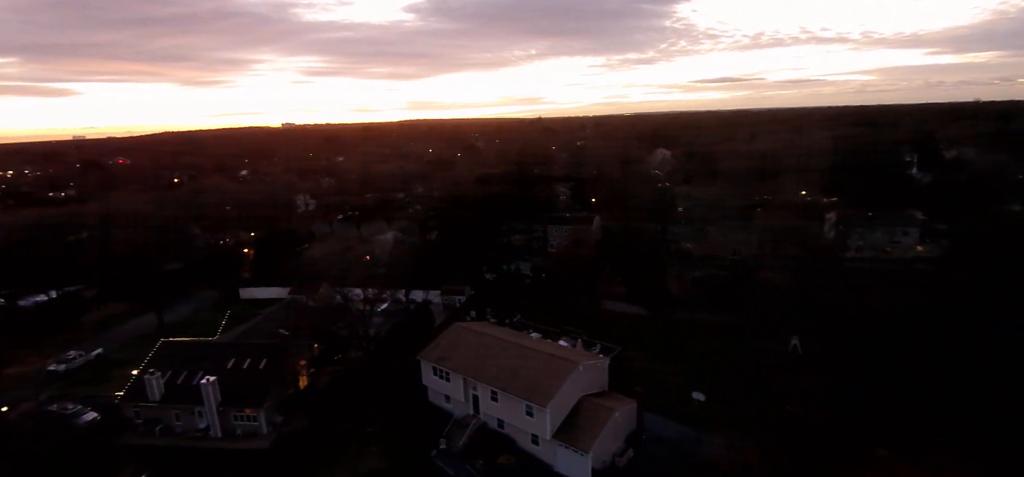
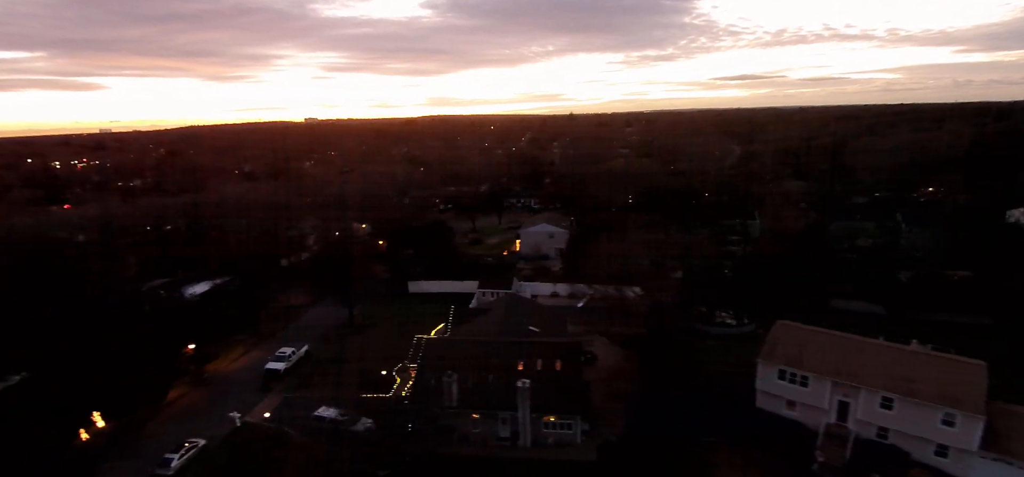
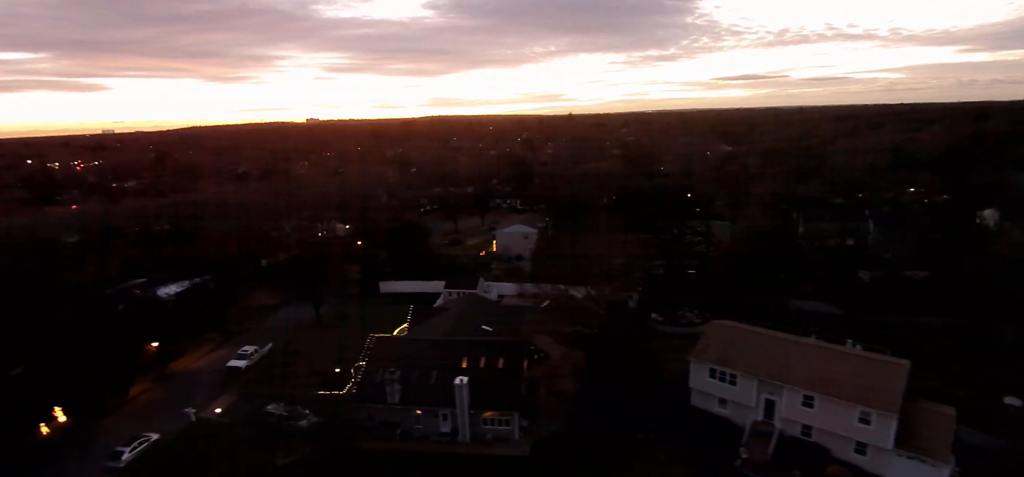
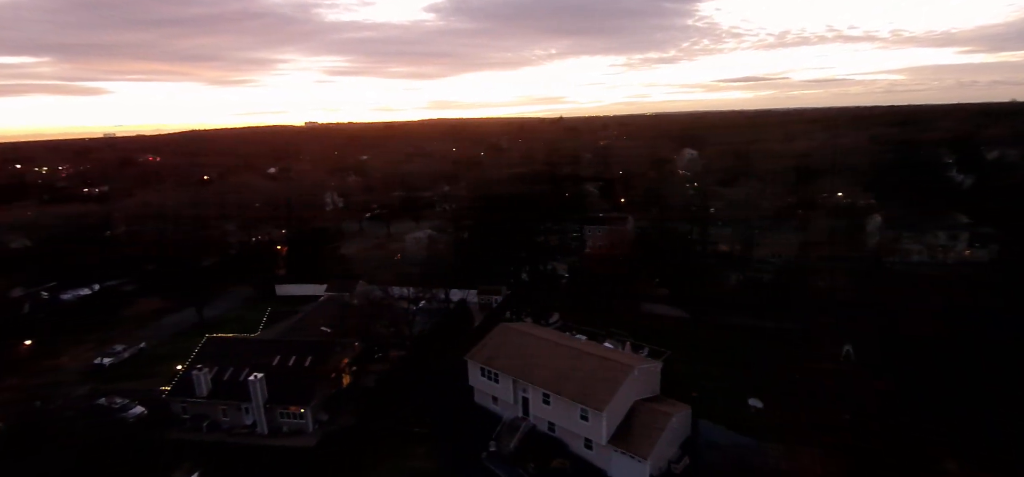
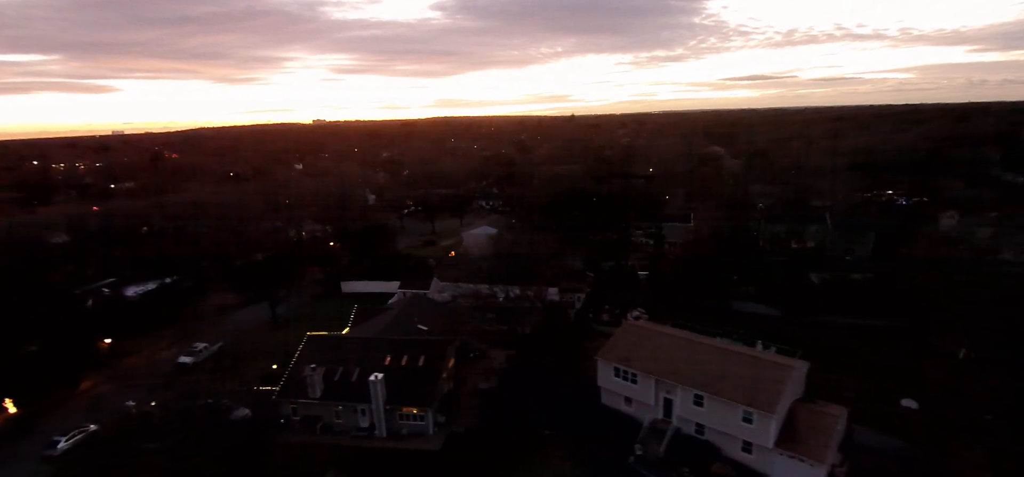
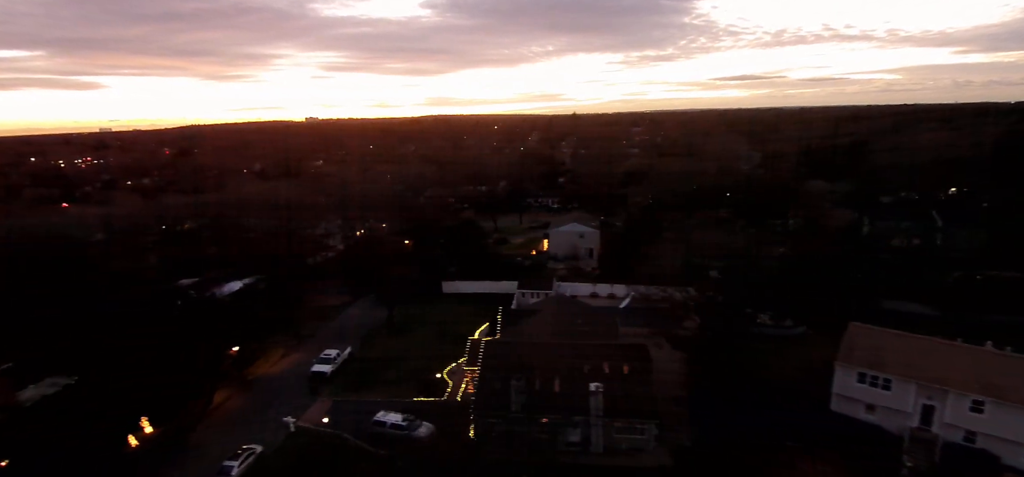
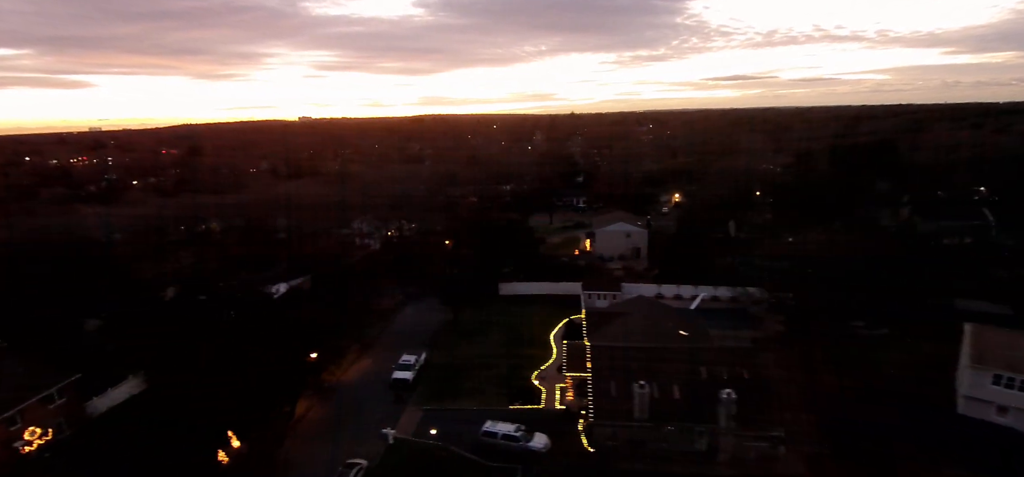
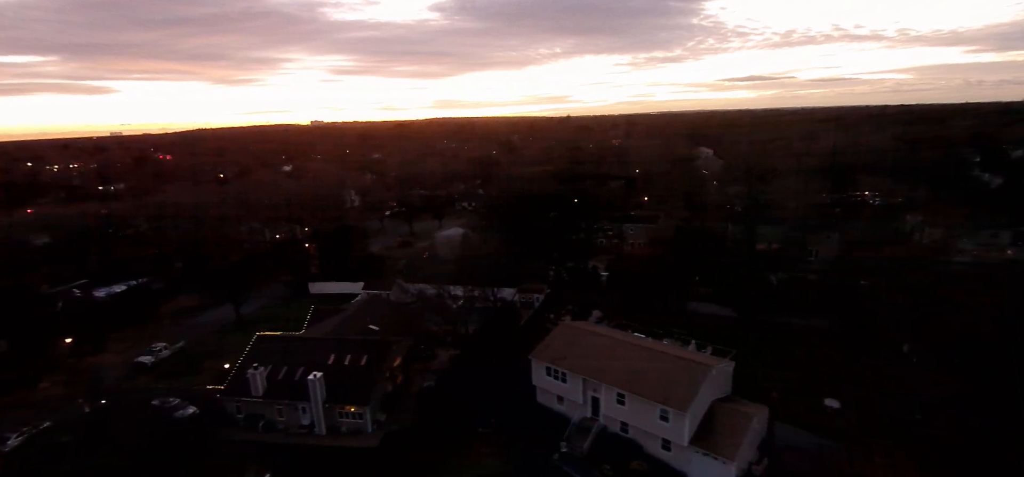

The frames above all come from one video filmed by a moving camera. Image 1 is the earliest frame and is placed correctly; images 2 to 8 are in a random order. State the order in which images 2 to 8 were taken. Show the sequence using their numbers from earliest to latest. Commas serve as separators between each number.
4, 8, 5, 3, 2, 6, 7
